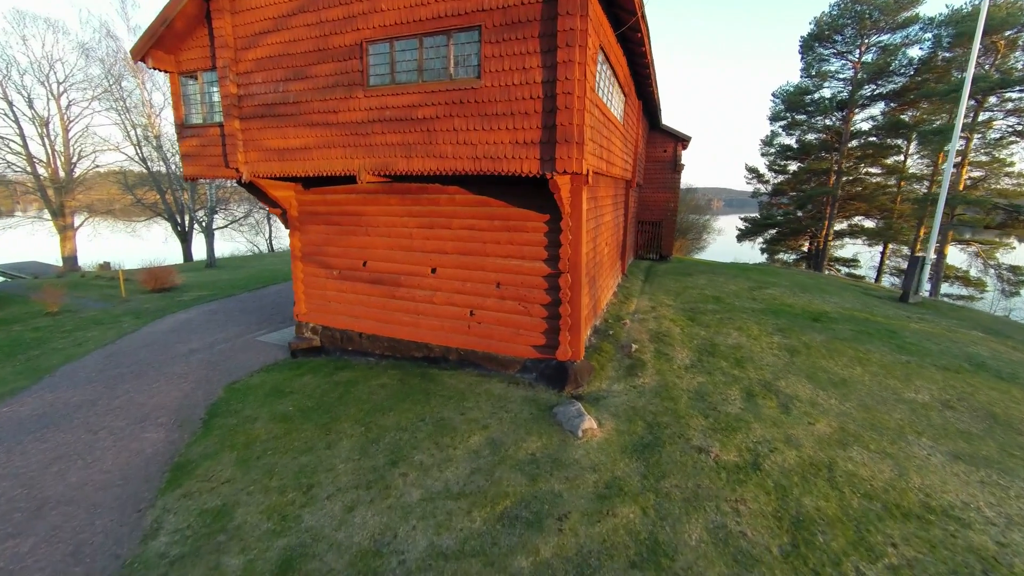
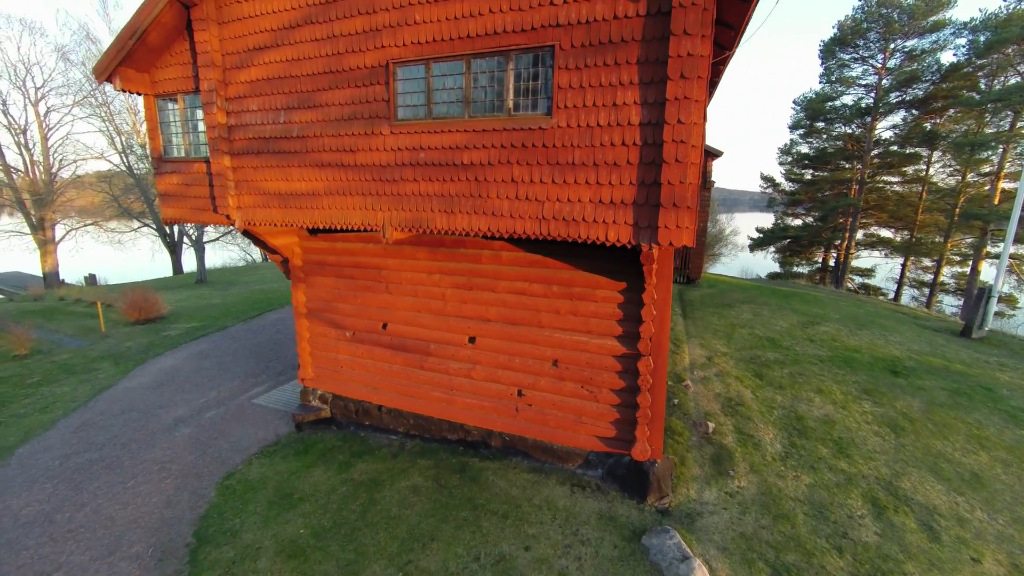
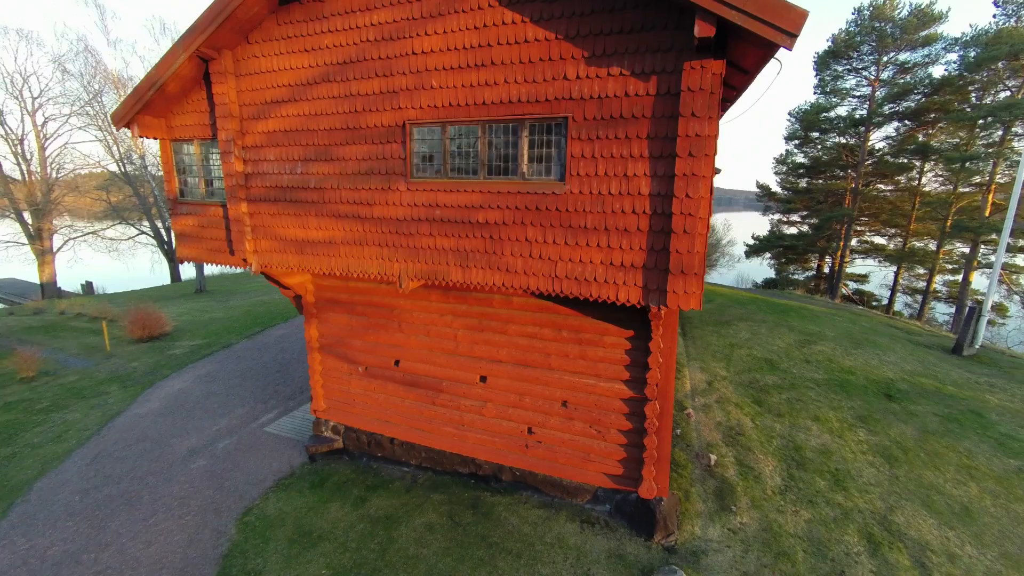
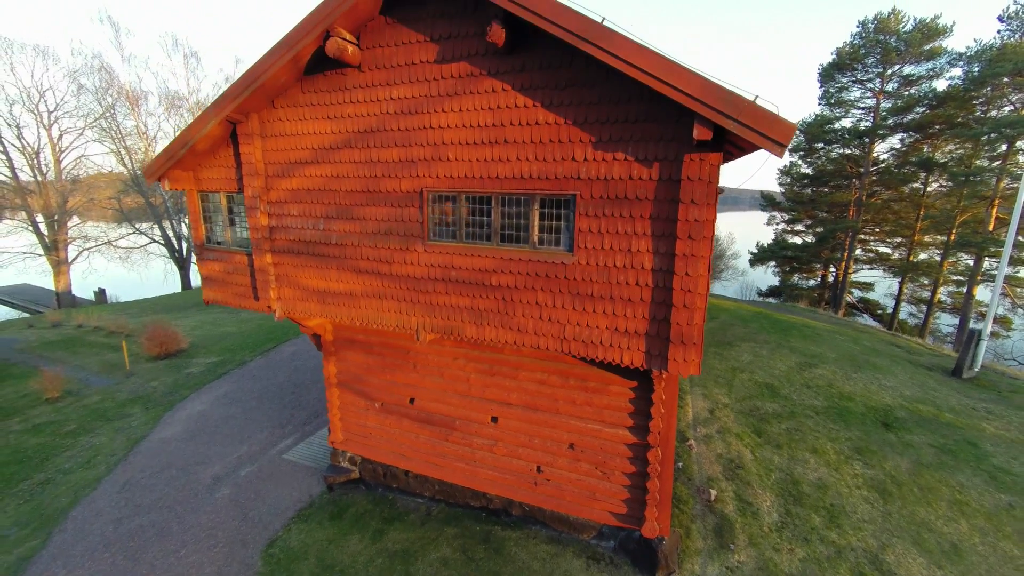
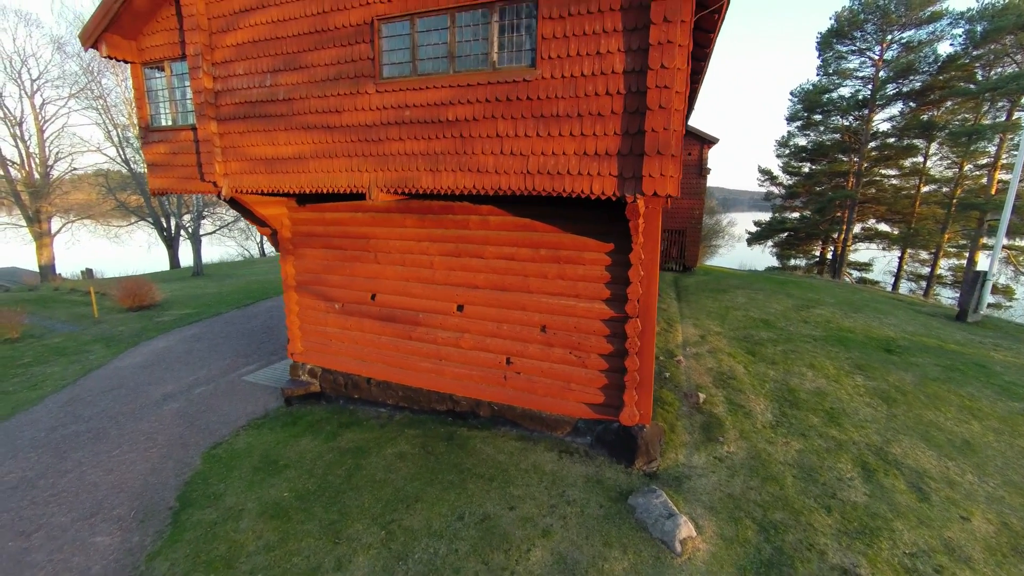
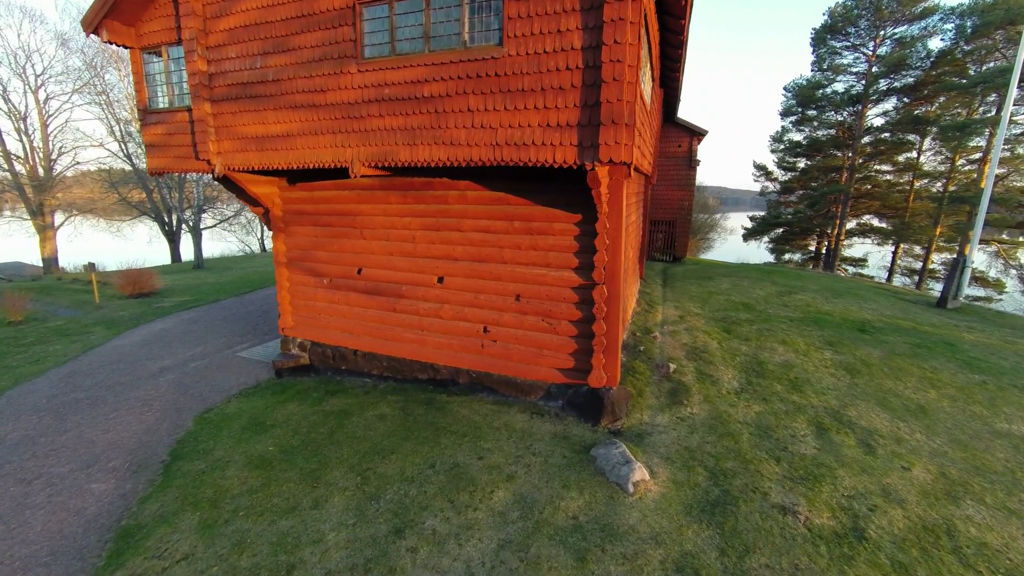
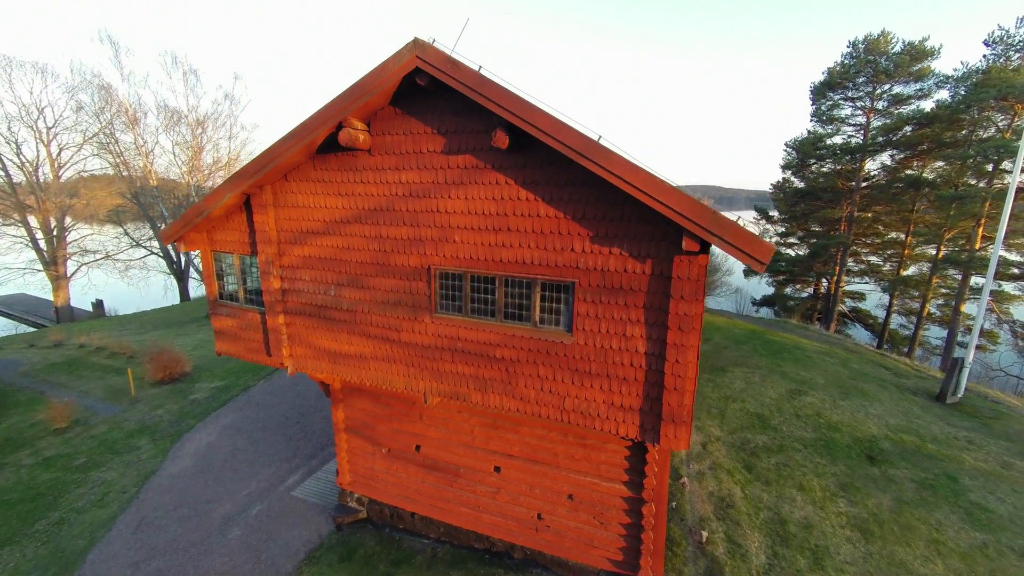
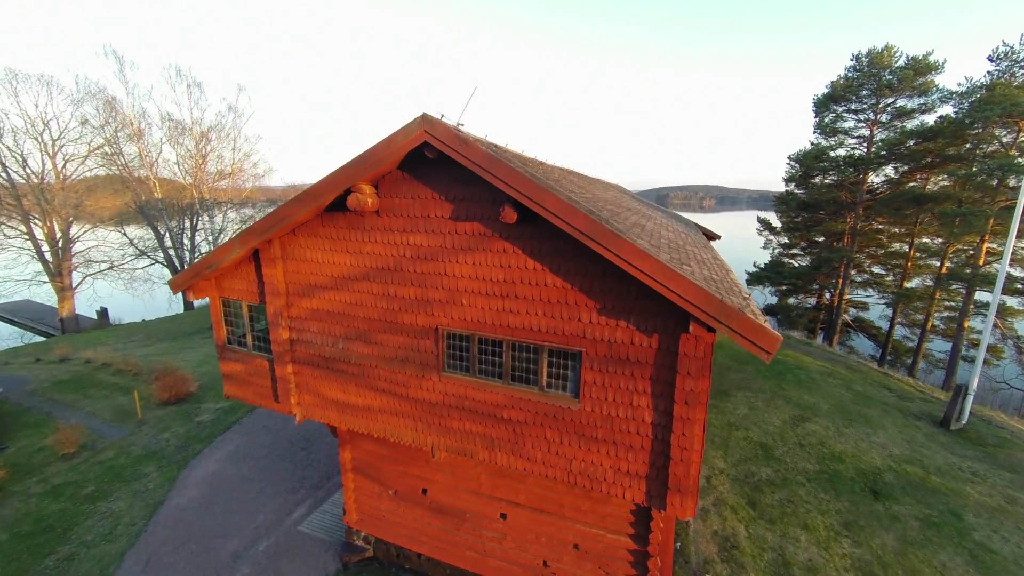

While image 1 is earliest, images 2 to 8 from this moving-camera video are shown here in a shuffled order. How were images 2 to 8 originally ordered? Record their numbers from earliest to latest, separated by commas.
6, 5, 2, 3, 4, 7, 8
